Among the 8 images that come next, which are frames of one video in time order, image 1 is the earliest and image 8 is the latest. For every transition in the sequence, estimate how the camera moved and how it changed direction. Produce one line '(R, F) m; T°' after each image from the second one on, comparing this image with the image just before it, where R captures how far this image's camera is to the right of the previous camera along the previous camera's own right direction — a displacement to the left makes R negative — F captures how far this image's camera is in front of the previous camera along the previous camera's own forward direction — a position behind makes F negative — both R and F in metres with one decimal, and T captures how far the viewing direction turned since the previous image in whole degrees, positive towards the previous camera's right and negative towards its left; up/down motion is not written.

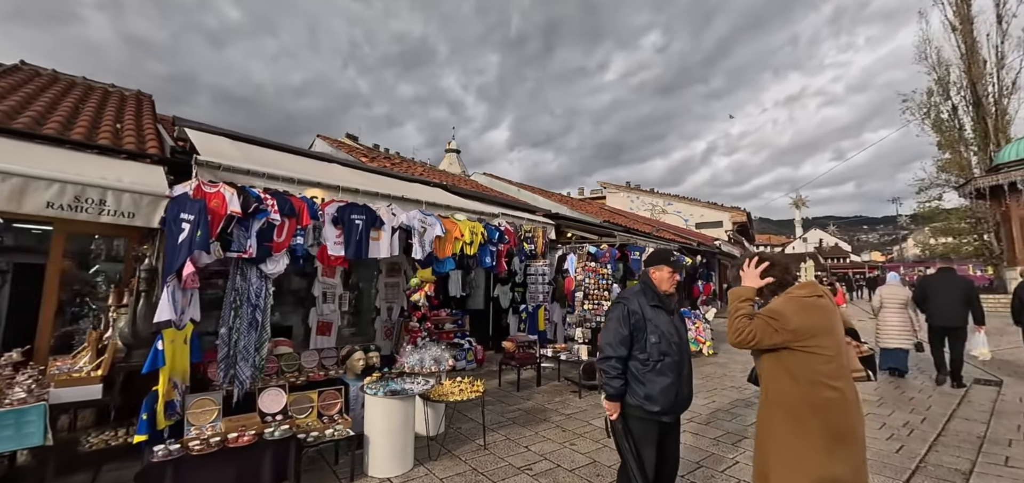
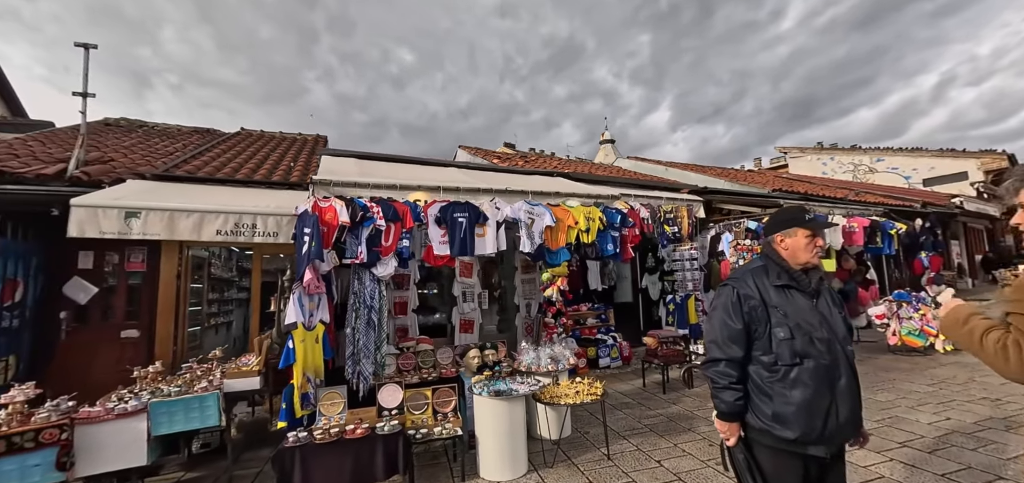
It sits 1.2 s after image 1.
(+0.4, +0.5) m; -21°
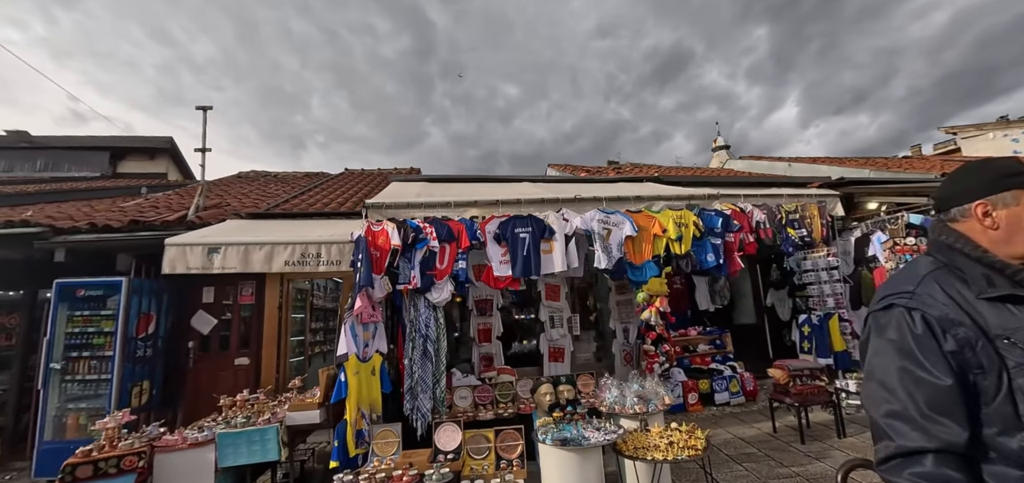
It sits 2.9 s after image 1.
(+0.3, +0.6) m; -14°
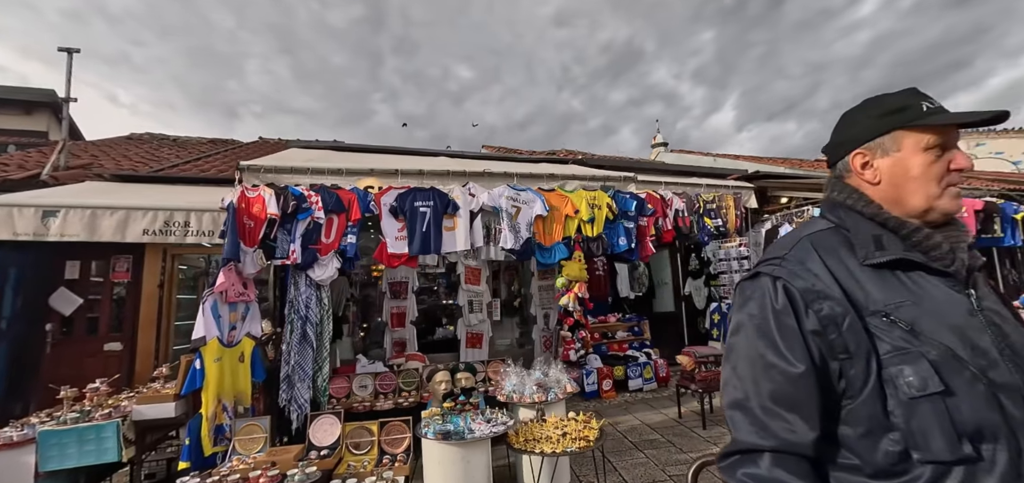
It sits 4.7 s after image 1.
(+0.5, +0.2) m; +7°
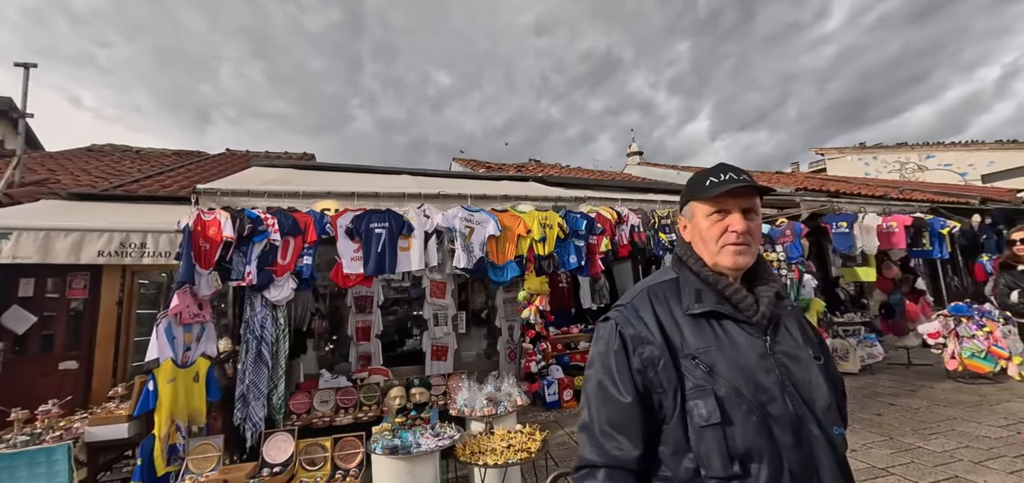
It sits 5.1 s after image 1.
(+0.3, -0.2) m; +3°
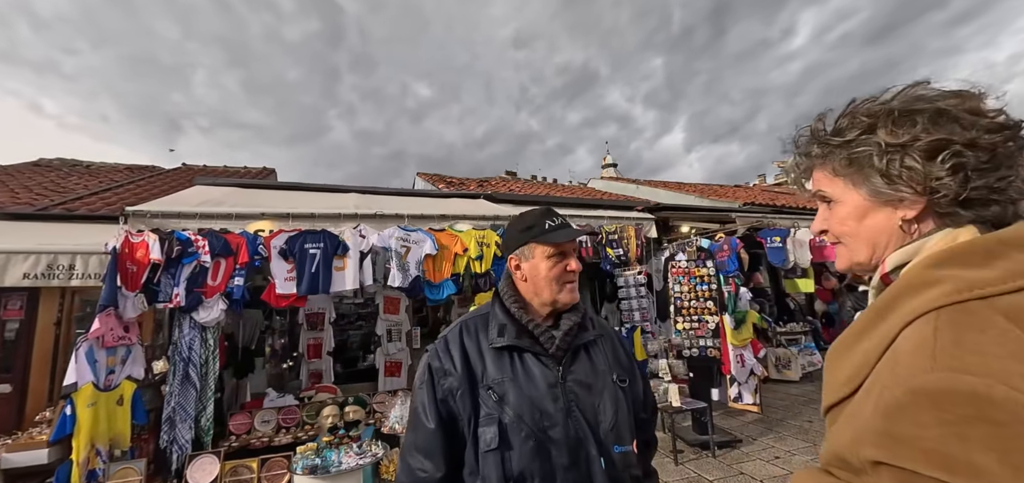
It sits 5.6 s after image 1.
(+0.5, -0.1) m; +3°
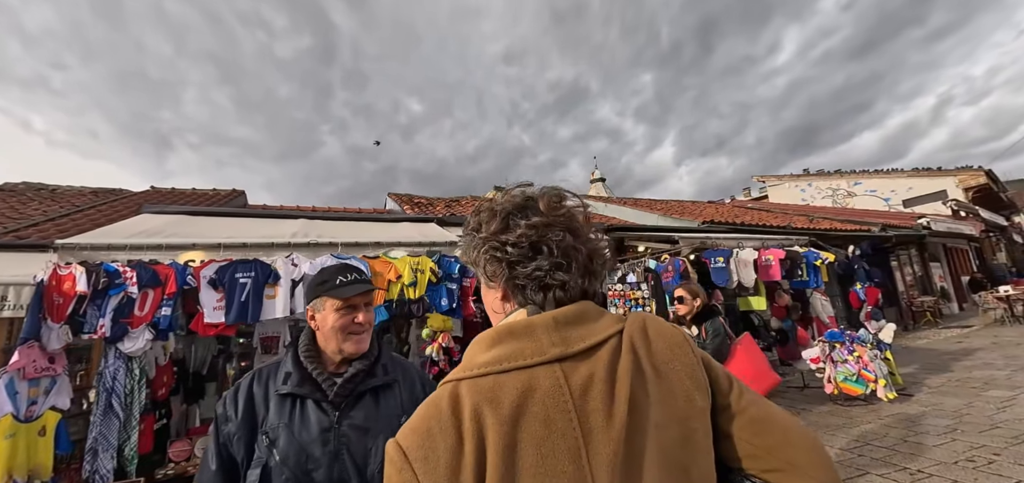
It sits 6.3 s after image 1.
(+0.6, -0.1) m; +1°
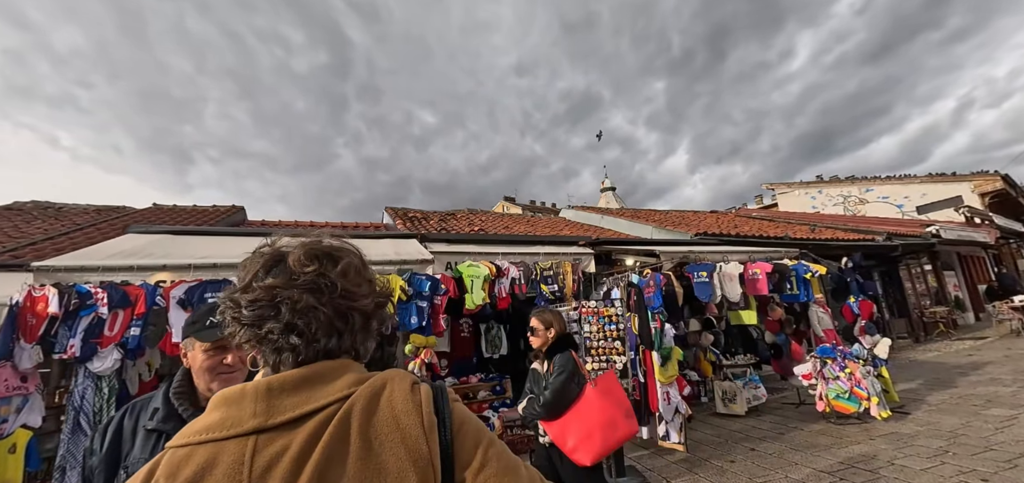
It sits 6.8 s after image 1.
(+0.5, 0.0) m; -2°
